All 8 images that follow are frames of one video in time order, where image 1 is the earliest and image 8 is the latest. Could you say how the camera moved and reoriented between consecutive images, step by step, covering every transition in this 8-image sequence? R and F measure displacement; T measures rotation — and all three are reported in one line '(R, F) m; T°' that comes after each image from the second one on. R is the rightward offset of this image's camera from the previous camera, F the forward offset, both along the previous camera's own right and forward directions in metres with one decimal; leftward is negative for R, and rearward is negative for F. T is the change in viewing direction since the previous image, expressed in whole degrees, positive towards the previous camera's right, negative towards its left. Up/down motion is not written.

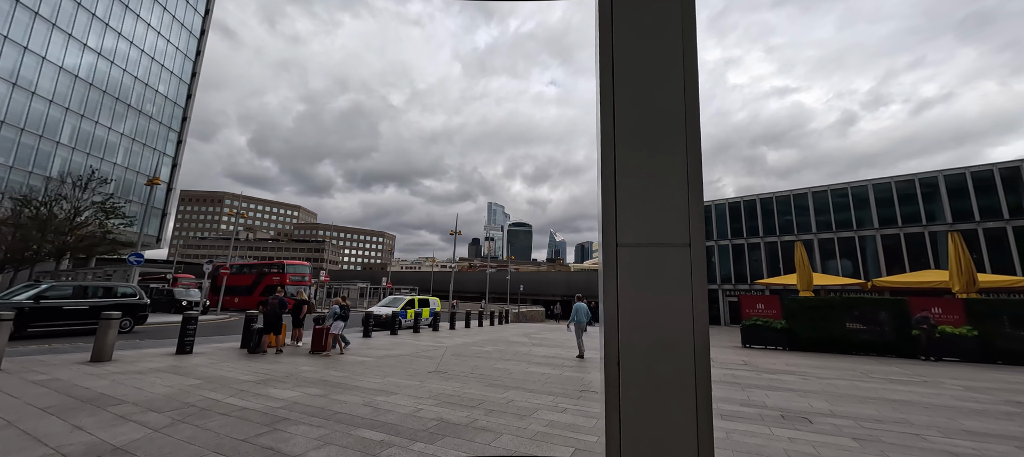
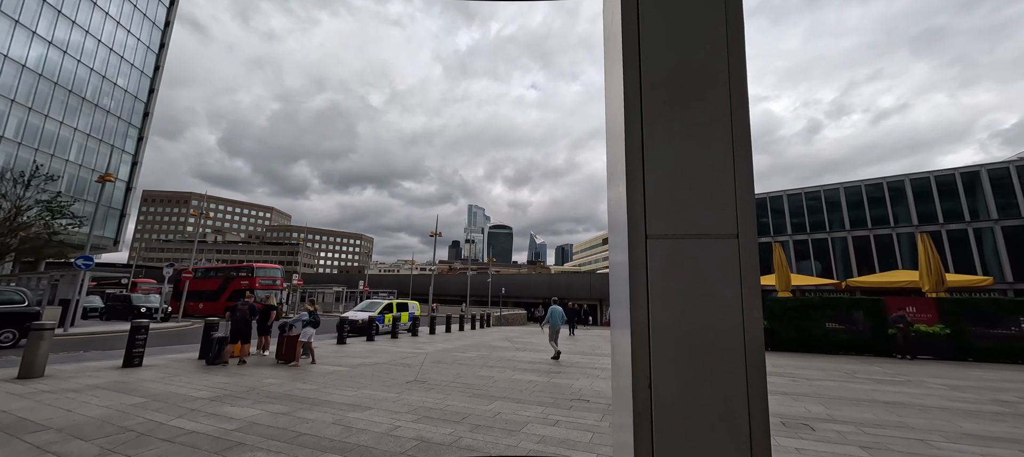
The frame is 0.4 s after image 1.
(-0.1, +0.5) m; +3°
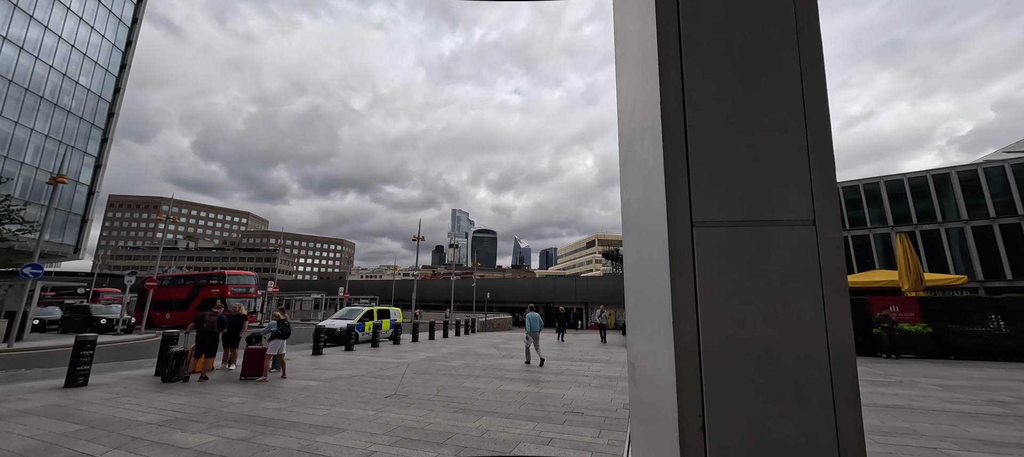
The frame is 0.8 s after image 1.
(-0.1, +0.5) m; +2°
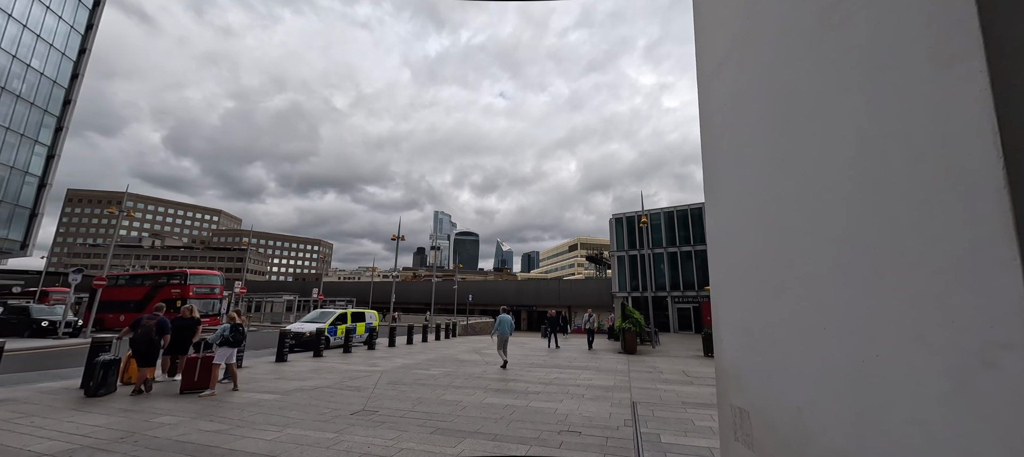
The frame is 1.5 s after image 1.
(-0.1, +0.9) m; +3°
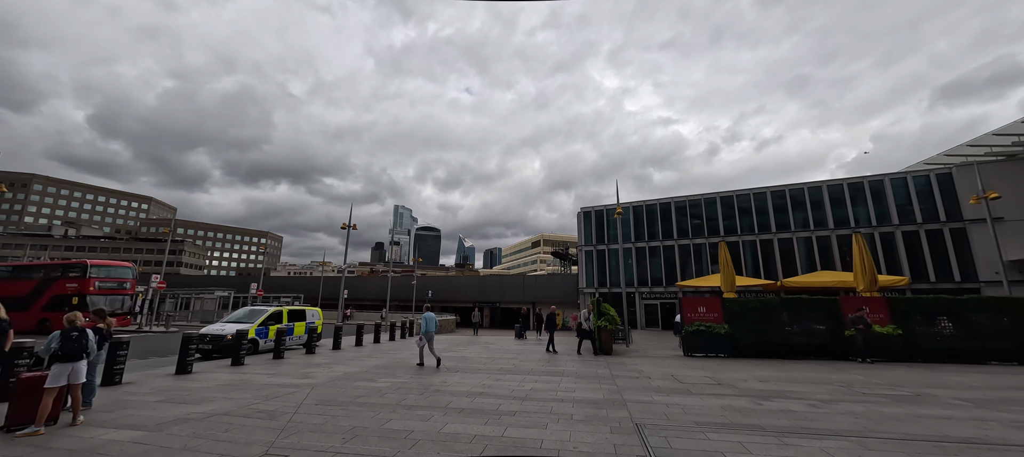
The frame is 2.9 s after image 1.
(-0.1, +1.8) m; +6°
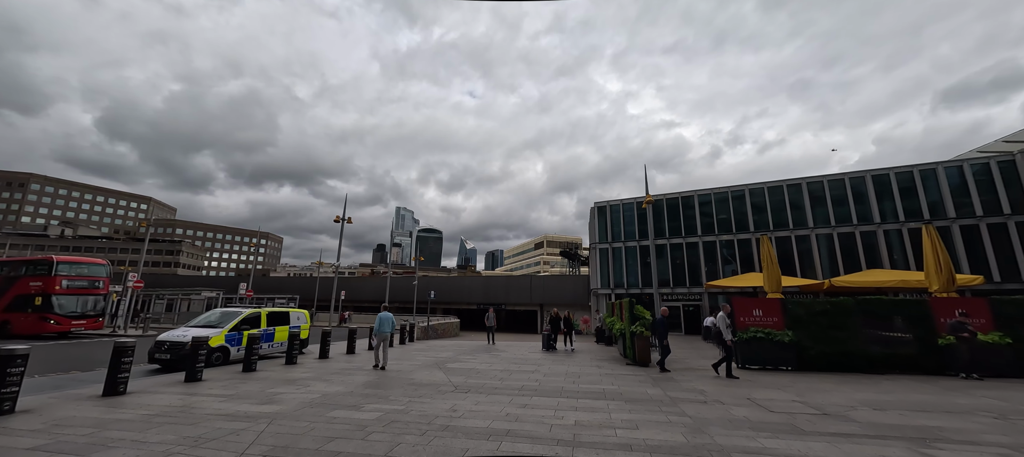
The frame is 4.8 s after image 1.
(-0.5, +2.3) m; 0°
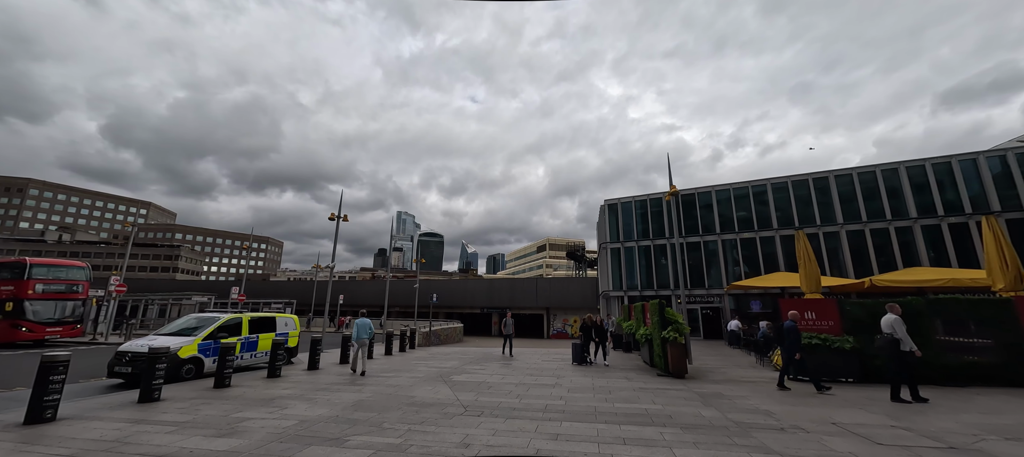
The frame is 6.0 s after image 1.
(-0.3, +1.5) m; 0°
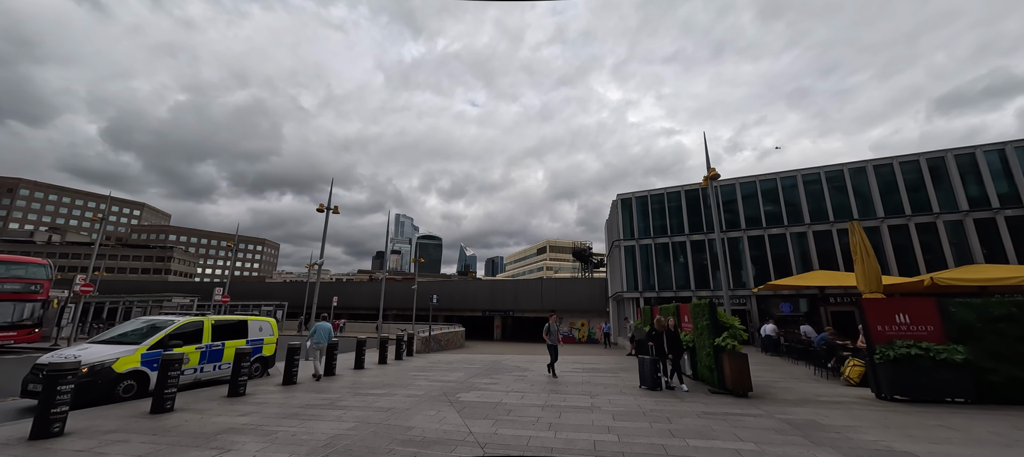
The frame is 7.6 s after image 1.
(-0.5, +2.0) m; 0°
